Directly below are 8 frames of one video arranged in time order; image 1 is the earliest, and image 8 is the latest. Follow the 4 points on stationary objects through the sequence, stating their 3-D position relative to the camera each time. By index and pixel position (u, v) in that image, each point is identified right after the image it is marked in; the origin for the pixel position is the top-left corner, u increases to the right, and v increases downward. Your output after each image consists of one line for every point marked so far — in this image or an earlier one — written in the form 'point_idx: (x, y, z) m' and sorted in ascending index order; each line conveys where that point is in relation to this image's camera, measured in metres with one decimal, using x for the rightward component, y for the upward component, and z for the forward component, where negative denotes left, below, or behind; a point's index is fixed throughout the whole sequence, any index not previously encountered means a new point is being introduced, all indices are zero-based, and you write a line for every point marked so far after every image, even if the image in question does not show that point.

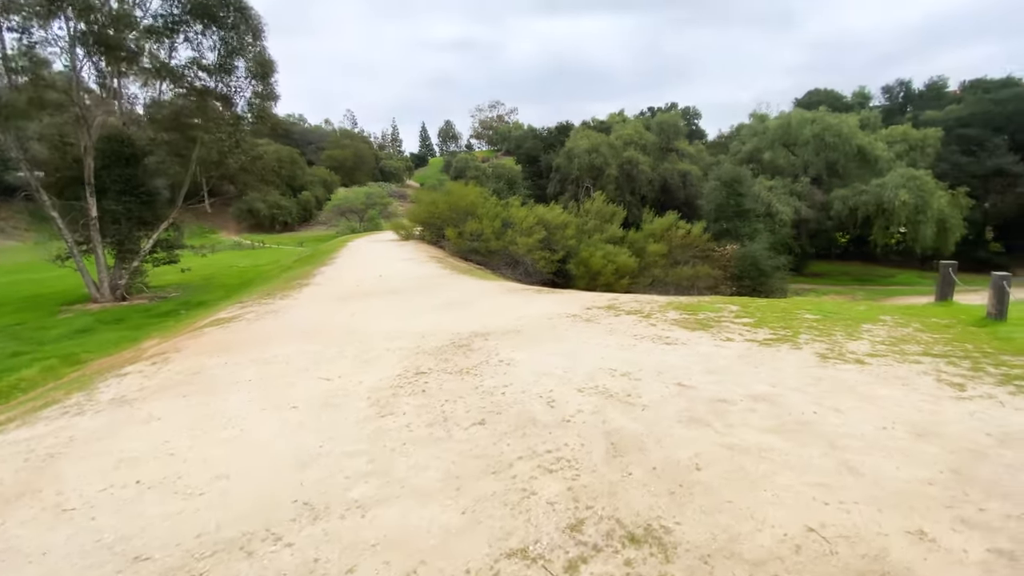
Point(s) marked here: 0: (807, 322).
0: (+5.9, -0.7, +9.4) m
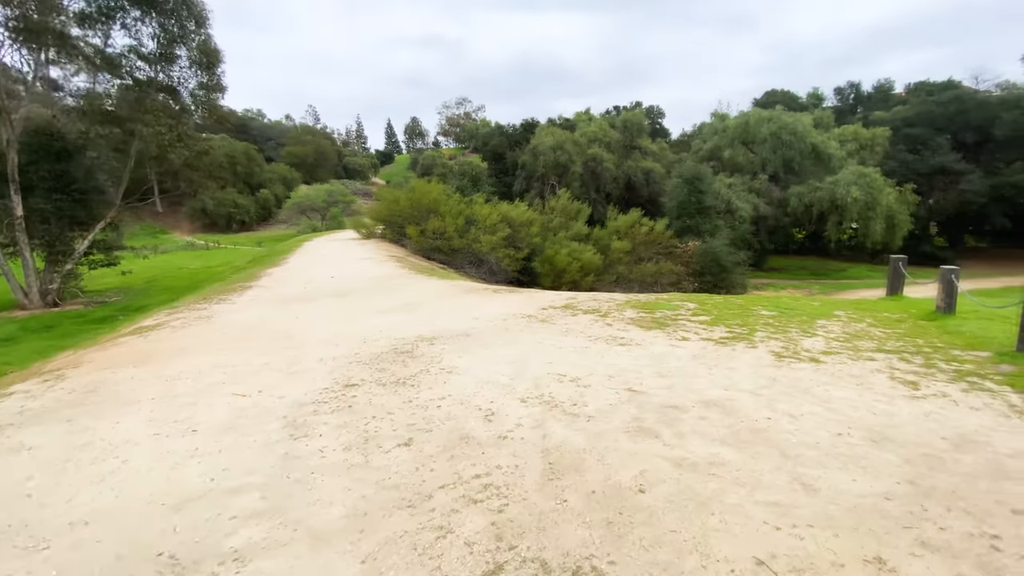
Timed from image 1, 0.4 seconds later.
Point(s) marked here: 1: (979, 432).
0: (+4.9, -0.6, +9.3) m
1: (+4.4, -1.4, +4.4) m
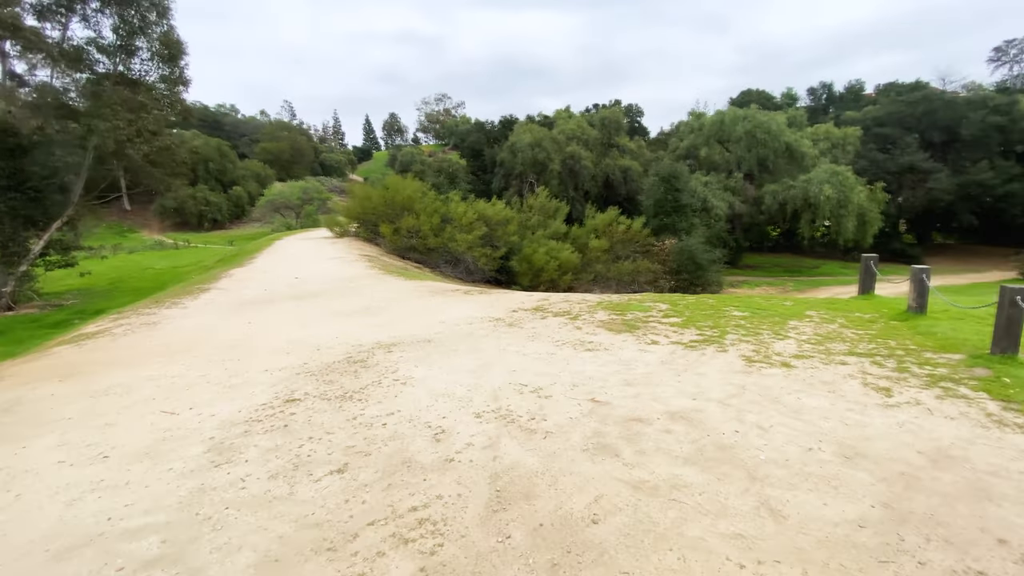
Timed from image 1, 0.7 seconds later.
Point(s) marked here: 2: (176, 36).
0: (+4.3, -0.6, +9.0) m
1: (+4.0, -1.4, +4.2) m
2: (-14.2, +10.7, +19.8) m
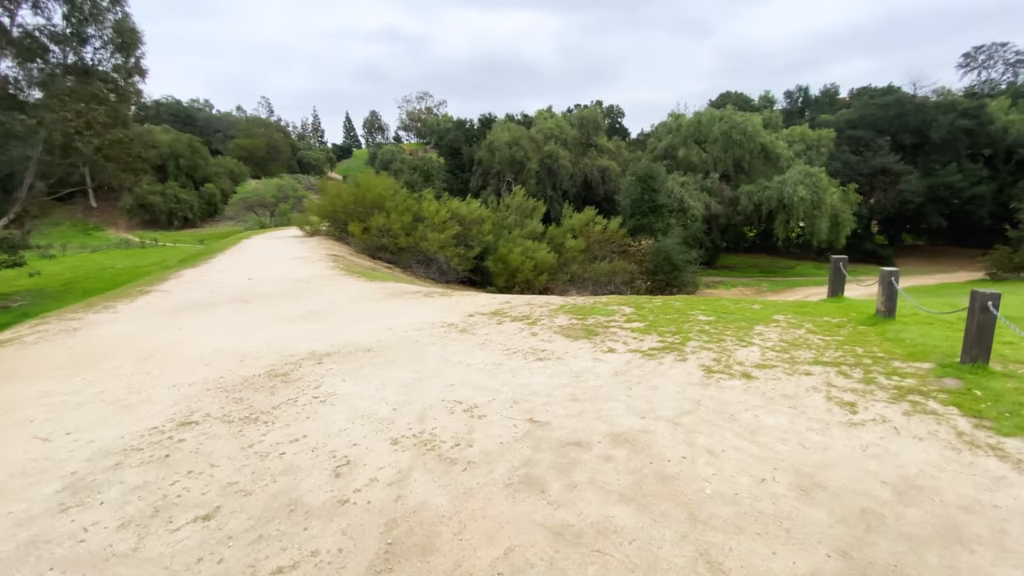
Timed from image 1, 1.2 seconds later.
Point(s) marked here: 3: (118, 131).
0: (+3.4, -0.7, +8.6) m
1: (+3.3, -1.5, +3.8) m
2: (-15.4, +10.6, +18.7) m
3: (-15.2, +6.1, +18.1) m
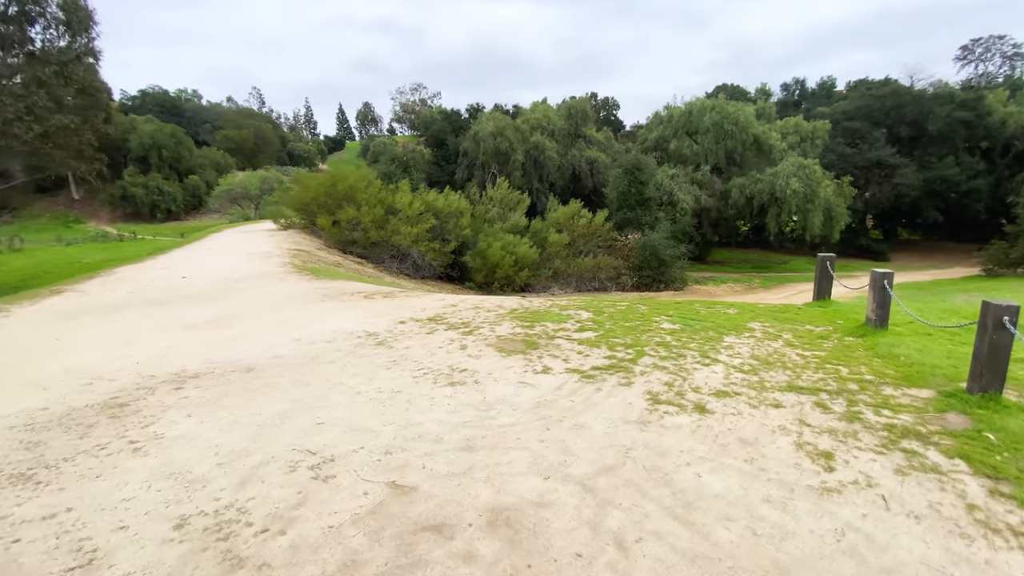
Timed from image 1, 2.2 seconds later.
0: (+2.3, -0.7, +7.4) m
1: (+2.2, -1.6, +2.5) m
2: (-16.6, +10.7, +17.2) m
3: (-16.3, +6.1, +16.6) m
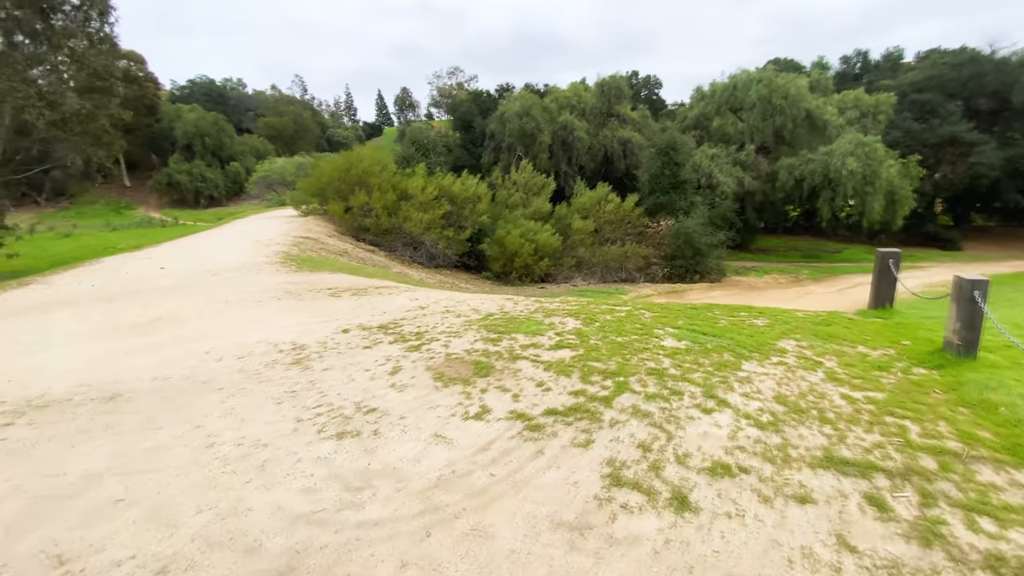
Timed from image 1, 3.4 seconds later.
0: (+1.8, -0.8, +5.7) m
1: (+1.2, -1.8, +0.9) m
2: (-16.2, +11.1, +16.6) m
3: (-16.0, +6.5, +16.2) m
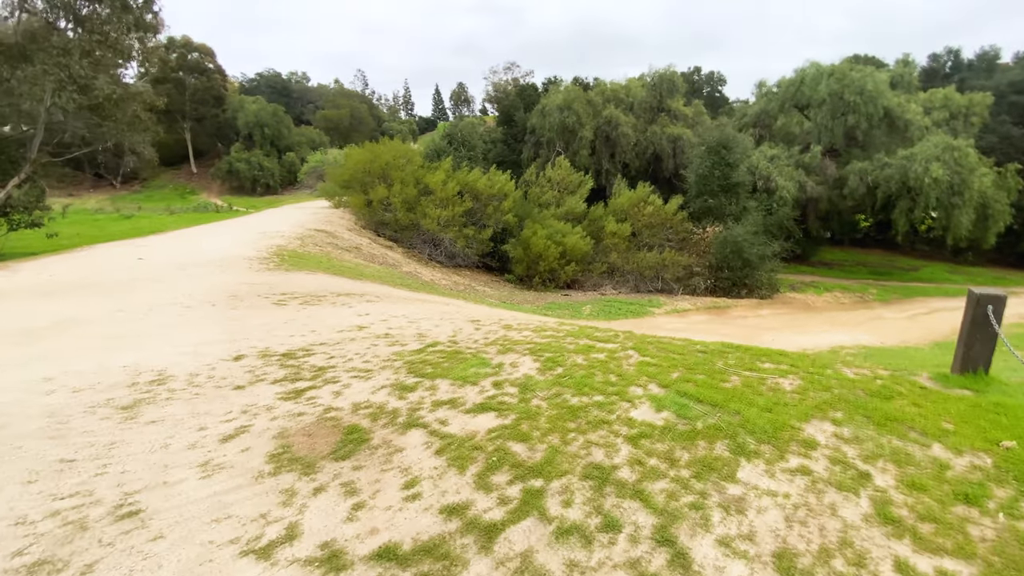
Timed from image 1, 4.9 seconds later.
0: (+0.9, -1.2, +3.9) m
1: (-0.2, -2.2, -0.8) m
2: (-15.2, +11.7, +16.5) m
3: (-15.3, +7.1, +16.0) m
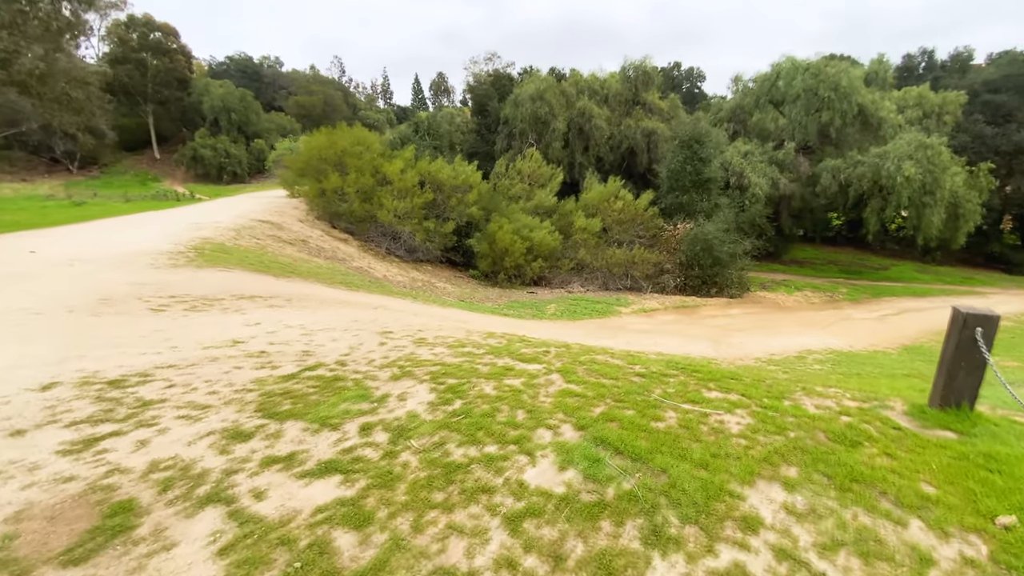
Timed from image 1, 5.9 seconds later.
0: (-0.1, -1.4, +2.9) m
1: (-1.0, -2.5, -1.9) m
2: (-16.6, +11.9, +14.6) m
3: (-16.7, +7.3, +14.2) m
